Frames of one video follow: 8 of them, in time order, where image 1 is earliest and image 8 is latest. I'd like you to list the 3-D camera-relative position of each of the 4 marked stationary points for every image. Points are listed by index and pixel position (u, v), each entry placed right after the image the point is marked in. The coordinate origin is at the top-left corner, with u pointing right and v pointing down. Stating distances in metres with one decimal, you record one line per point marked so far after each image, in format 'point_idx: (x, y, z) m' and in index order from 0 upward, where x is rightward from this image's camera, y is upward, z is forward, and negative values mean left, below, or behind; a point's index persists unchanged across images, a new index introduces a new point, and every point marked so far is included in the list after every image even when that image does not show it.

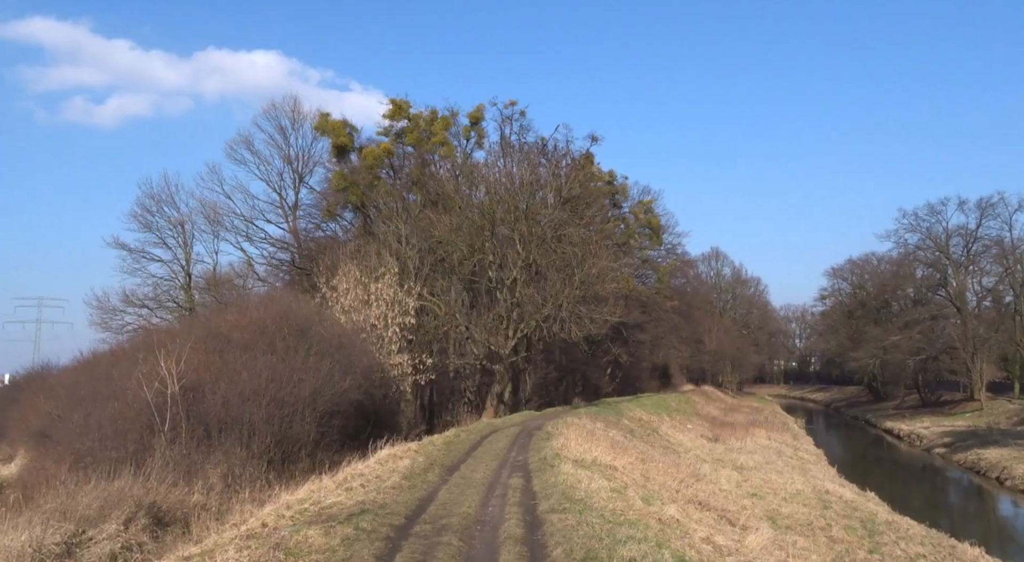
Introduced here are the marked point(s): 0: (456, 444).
0: (-1.1, -3.2, +18.4) m
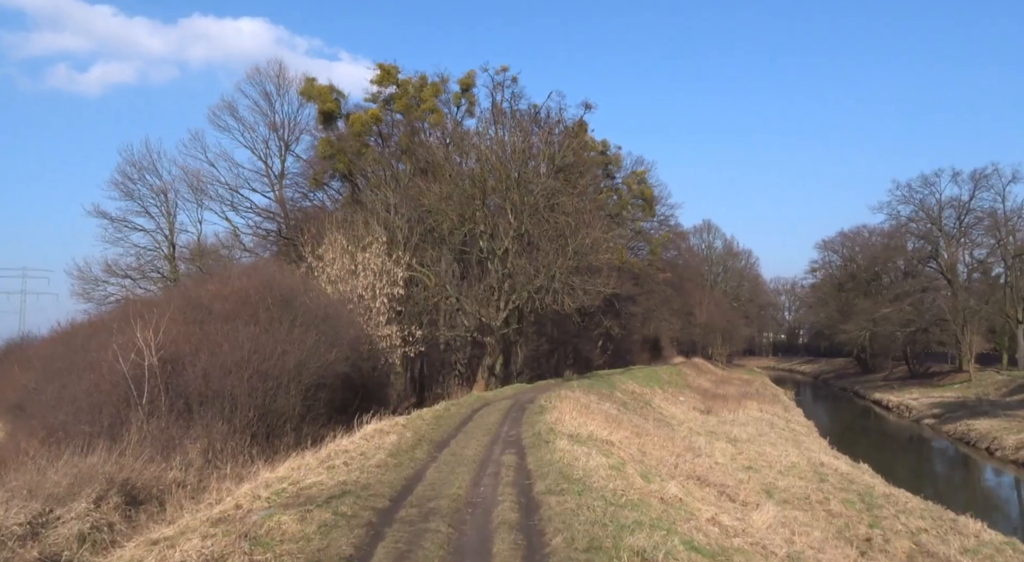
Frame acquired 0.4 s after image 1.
0: (-1.2, -2.6, +17.7) m
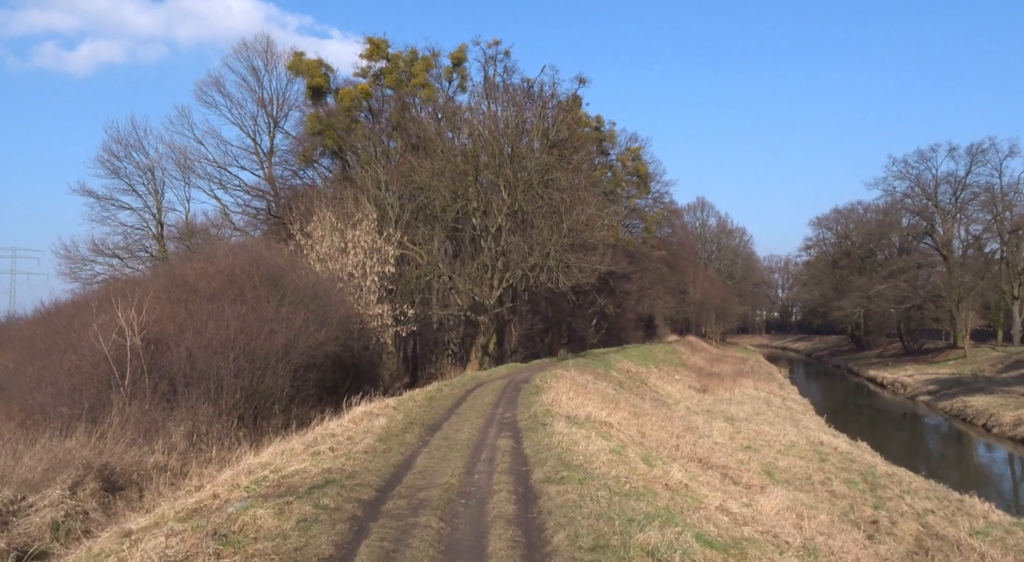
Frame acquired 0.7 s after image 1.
0: (-1.3, -2.1, +17.2) m
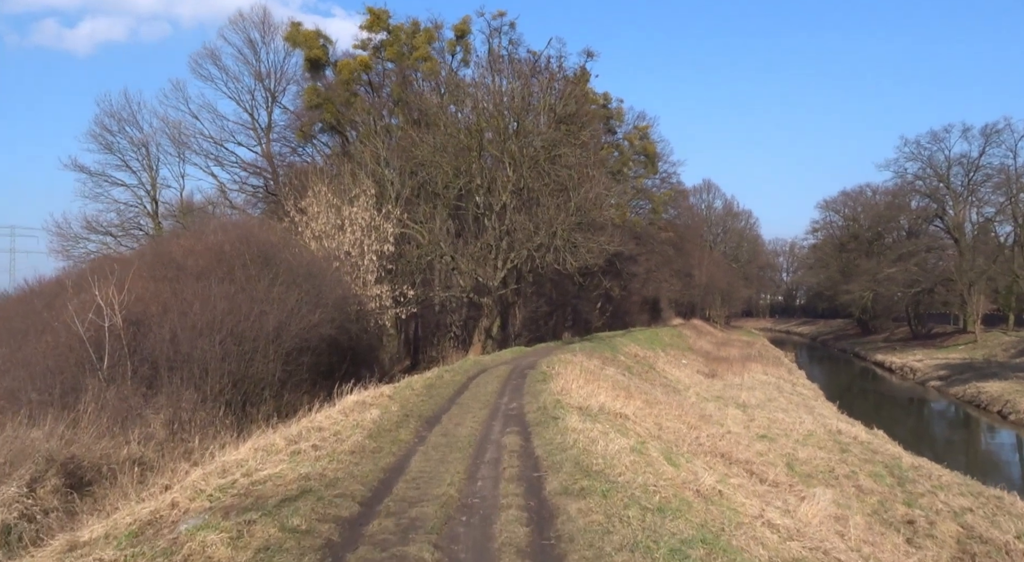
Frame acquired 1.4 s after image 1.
0: (-1.2, -1.8, +15.9) m
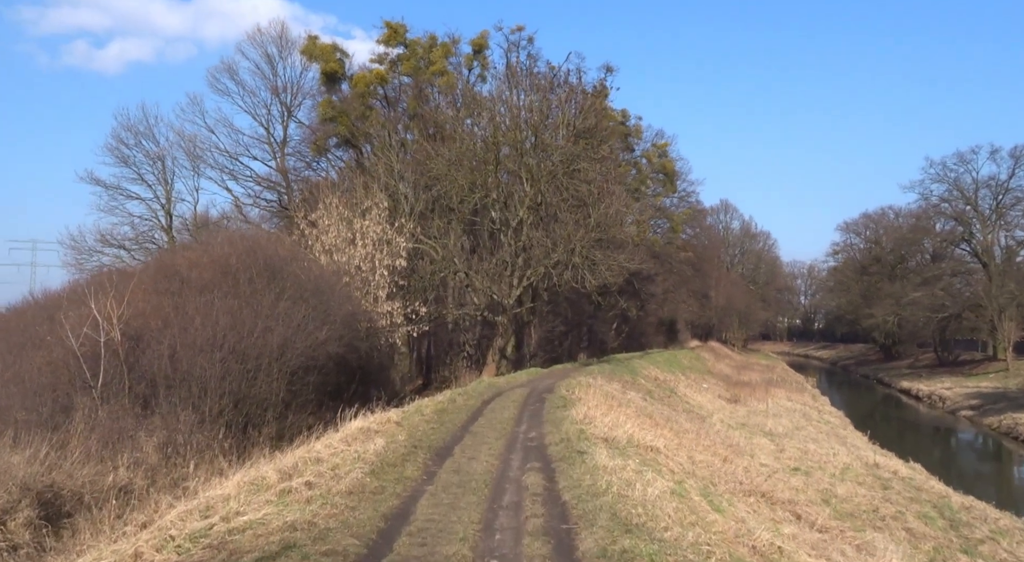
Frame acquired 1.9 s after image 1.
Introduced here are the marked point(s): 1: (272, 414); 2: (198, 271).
0: (-0.9, -2.0, +14.8) m
1: (-4.5, -2.5, +17.9) m
2: (-6.2, +0.2, +18.9) m
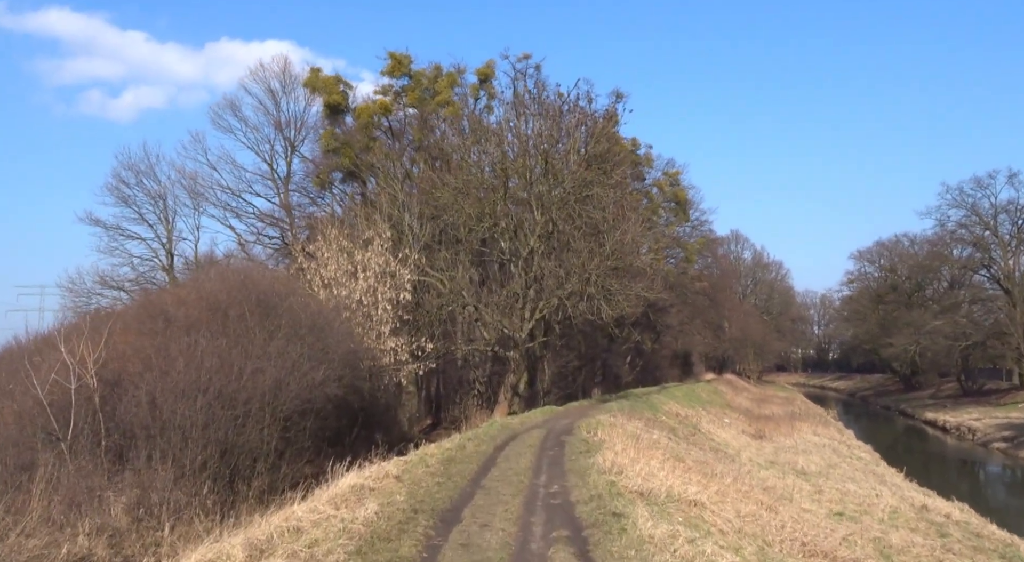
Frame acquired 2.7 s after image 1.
0: (-0.7, -2.5, +13.1) m
1: (-4.3, -3.1, +16.2) m
2: (-6.0, -0.5, +17.3) m
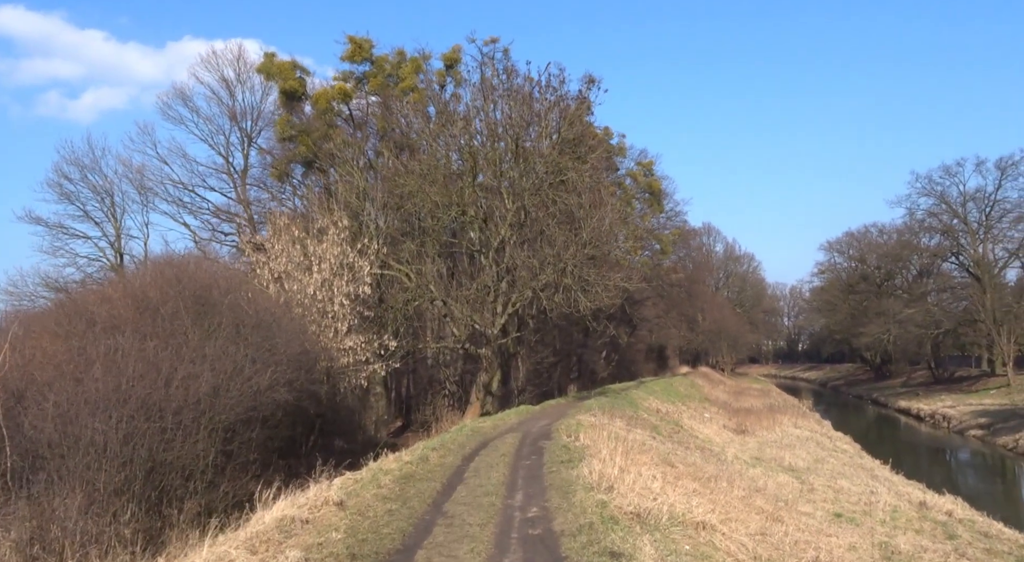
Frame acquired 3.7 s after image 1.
0: (-1.1, -2.3, +11.3) m
1: (-4.7, -3.0, +14.2) m
2: (-6.5, -0.4, +15.3) m
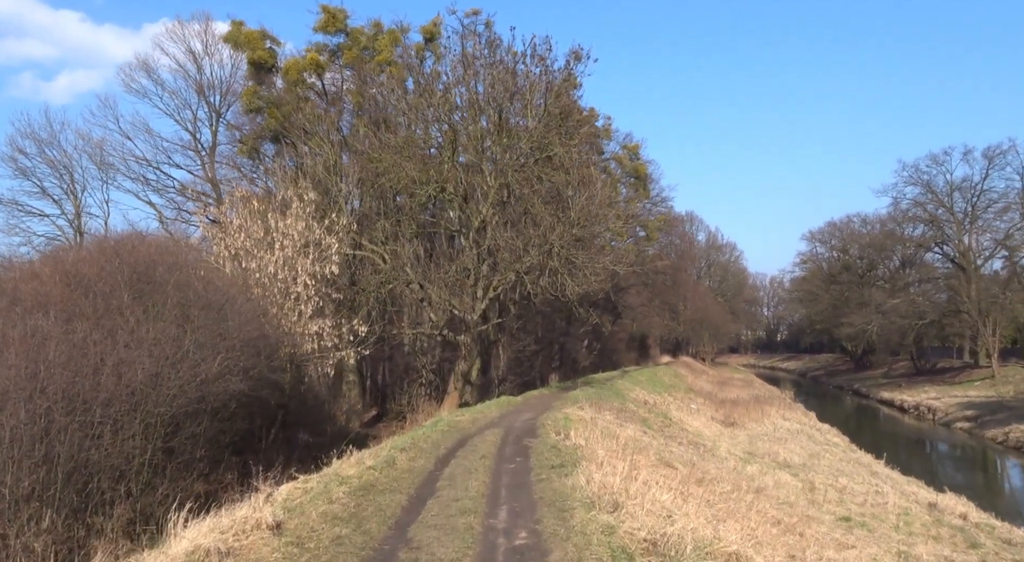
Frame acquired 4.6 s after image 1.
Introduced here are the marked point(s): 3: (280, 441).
0: (-1.2, -2.0, +9.5) m
1: (-4.9, -2.7, +12.4) m
2: (-6.7, 0.0, +13.4) m
3: (-4.5, -3.1, +18.8) m
